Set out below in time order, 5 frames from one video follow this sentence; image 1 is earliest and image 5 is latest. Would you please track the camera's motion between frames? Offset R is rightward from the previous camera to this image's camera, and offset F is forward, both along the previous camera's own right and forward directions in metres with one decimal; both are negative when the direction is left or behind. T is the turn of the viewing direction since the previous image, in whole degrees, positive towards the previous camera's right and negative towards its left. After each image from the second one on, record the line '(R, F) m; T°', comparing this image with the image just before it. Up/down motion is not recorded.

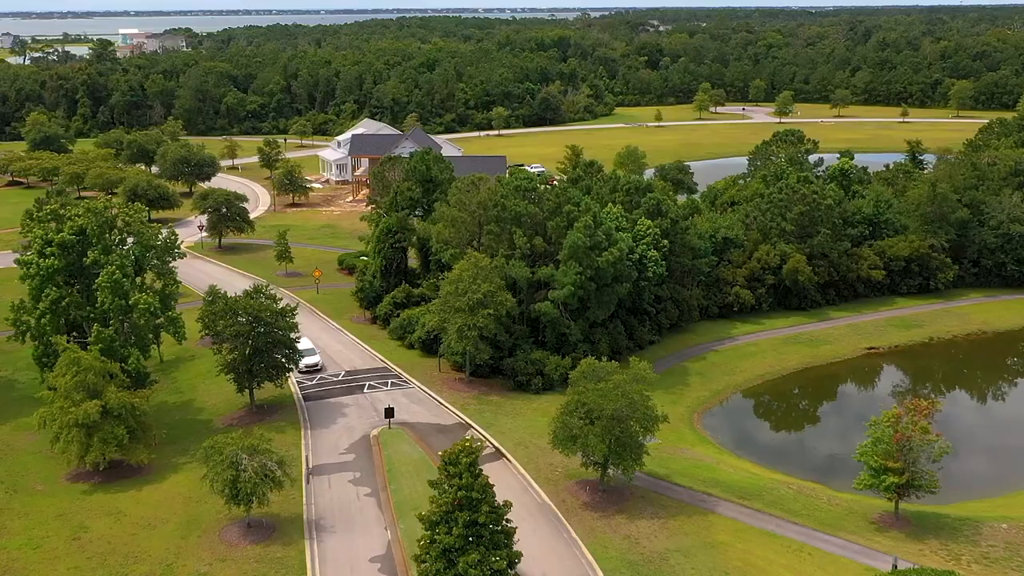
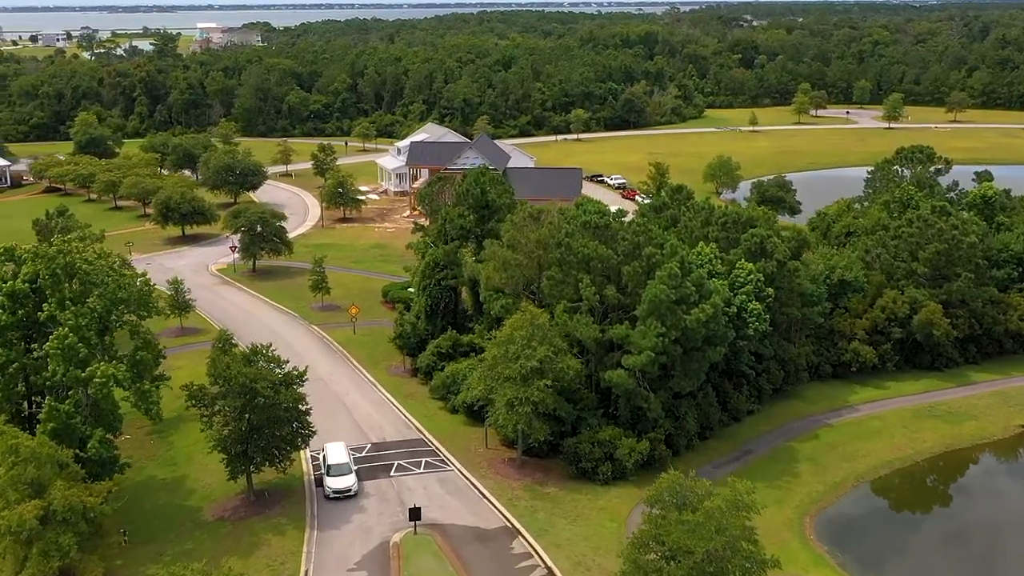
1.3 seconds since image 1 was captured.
(+0.5, +8.3) m; -4°
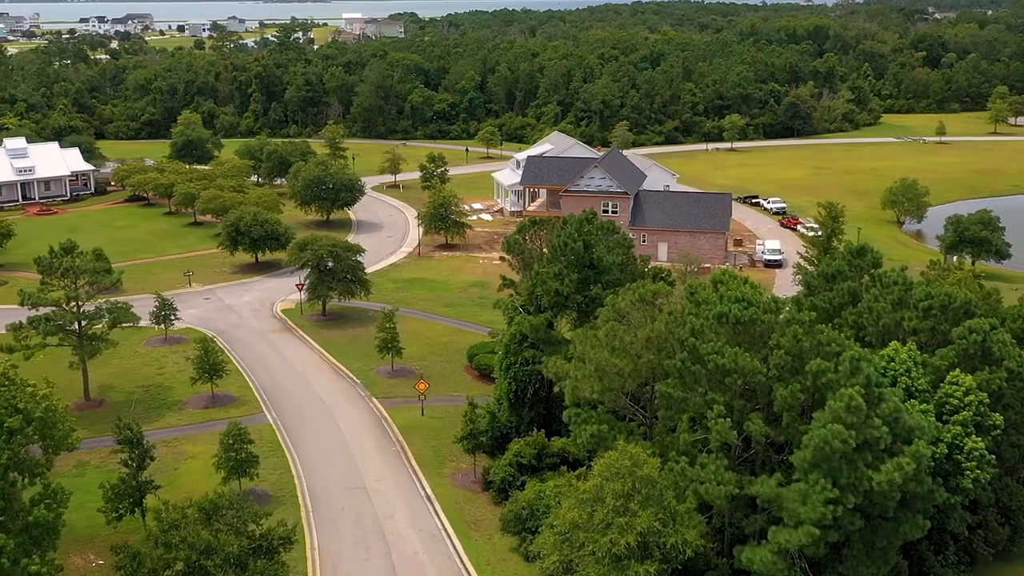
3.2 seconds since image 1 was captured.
(+1.1, +10.8) m; -8°
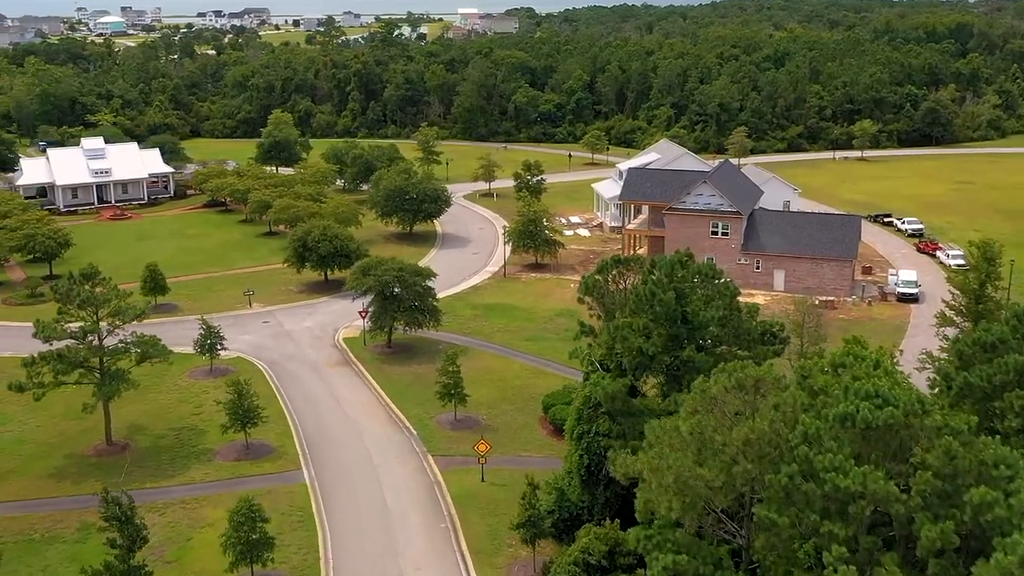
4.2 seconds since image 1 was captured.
(+1.0, +5.6) m; -6°
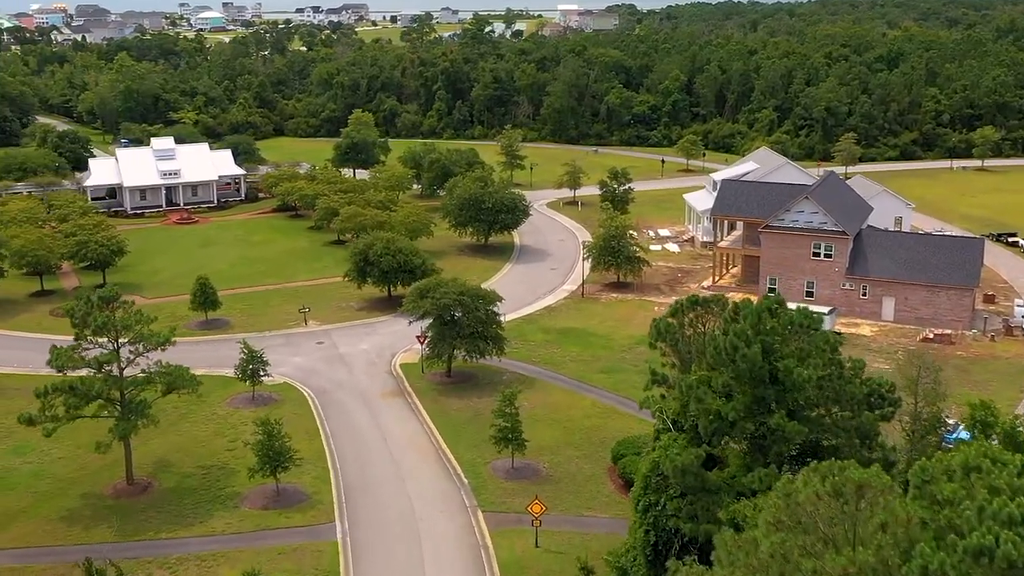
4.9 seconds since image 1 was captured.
(+0.8, +4.0) m; -5°
